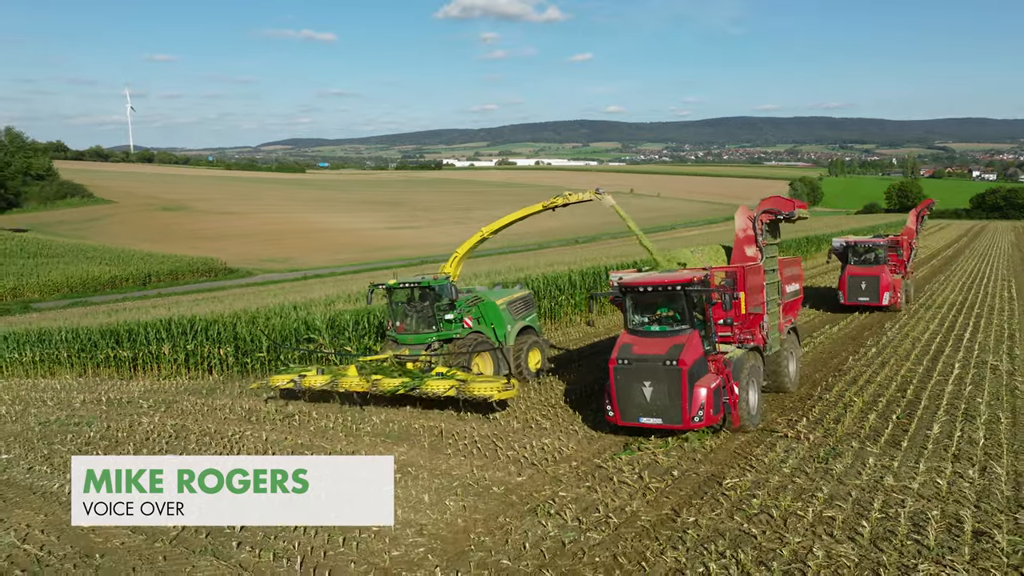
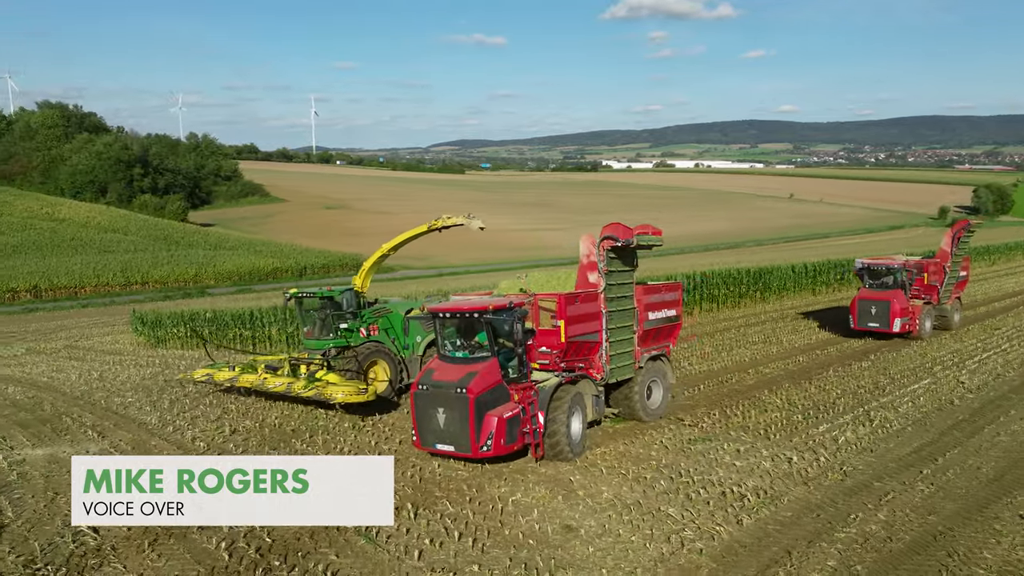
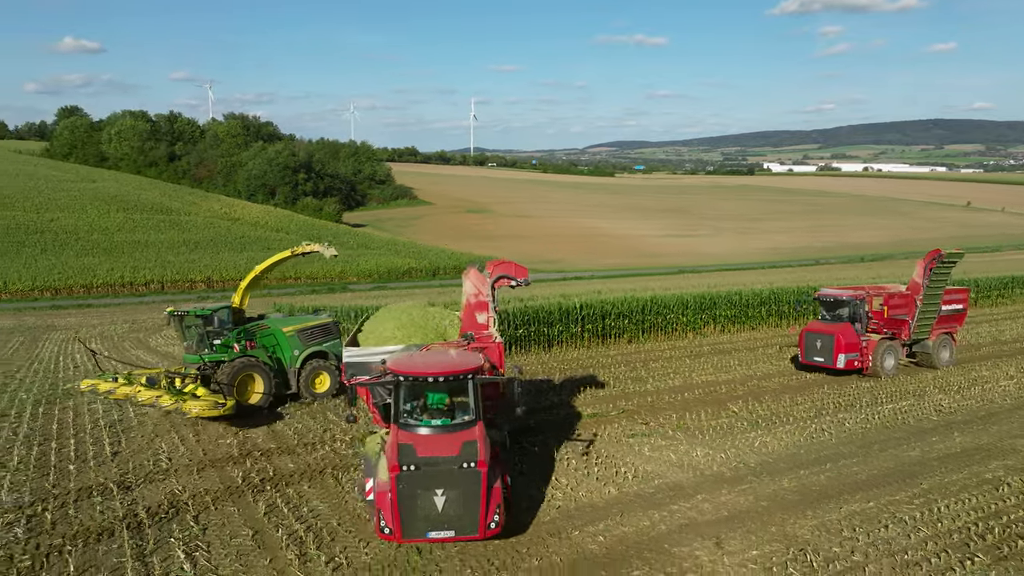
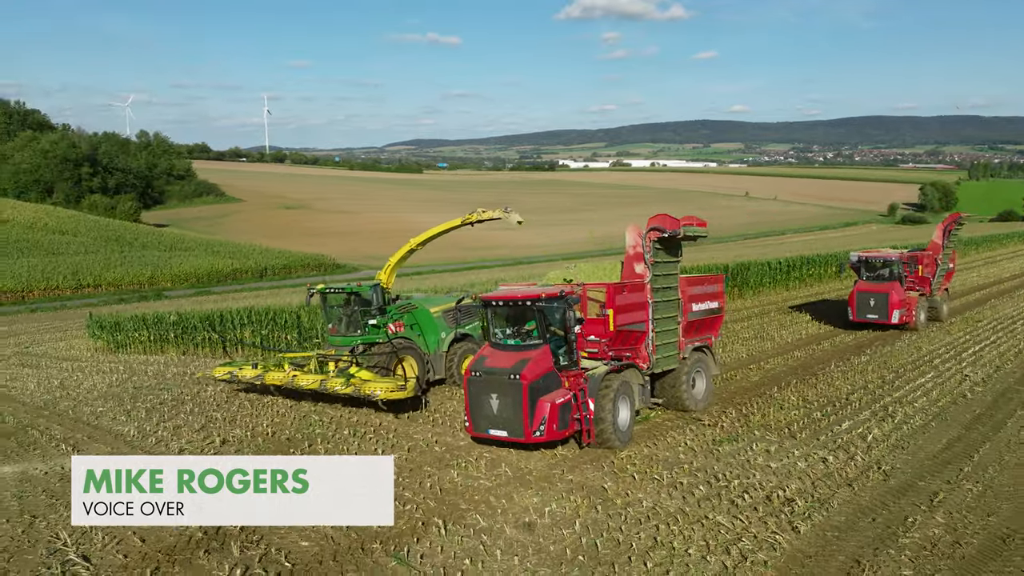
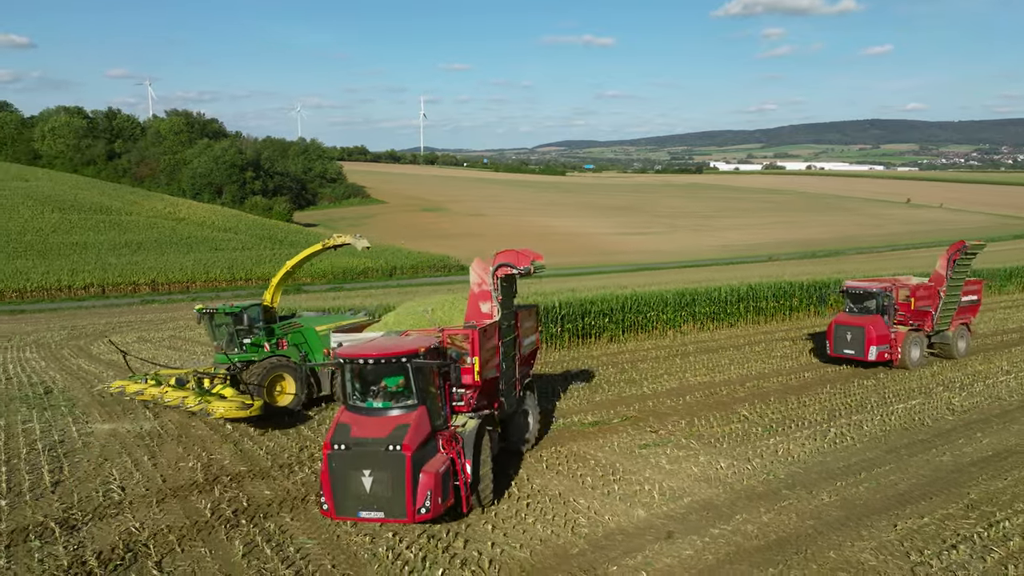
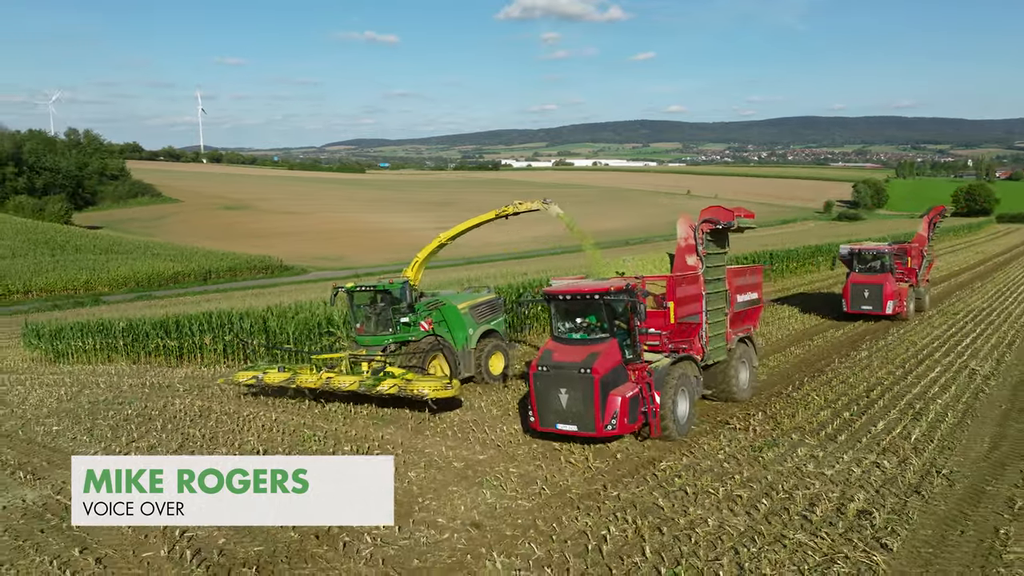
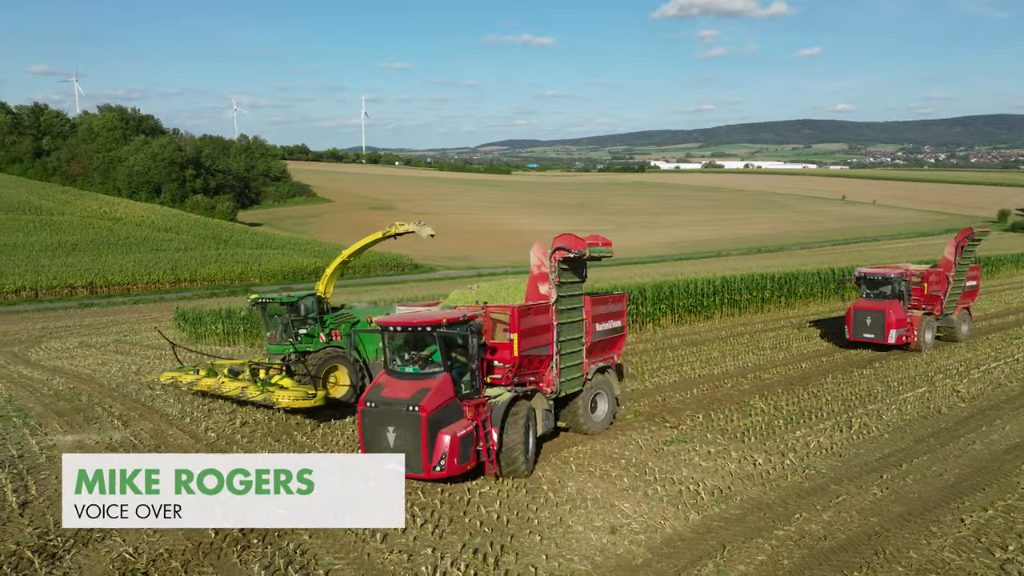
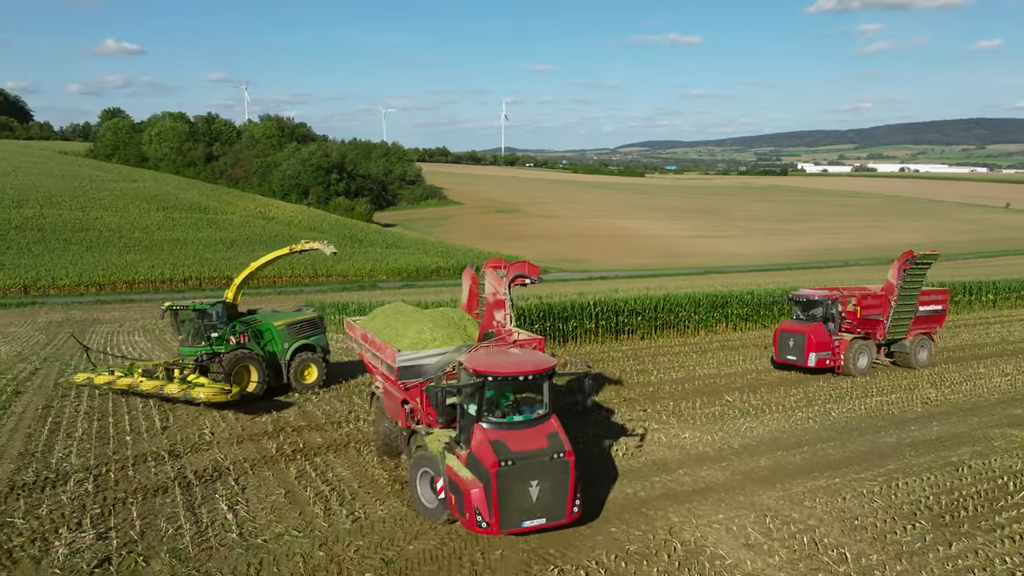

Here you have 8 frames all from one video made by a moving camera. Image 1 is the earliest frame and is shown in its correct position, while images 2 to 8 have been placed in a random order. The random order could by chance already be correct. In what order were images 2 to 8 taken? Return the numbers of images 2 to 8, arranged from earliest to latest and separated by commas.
6, 4, 2, 7, 5, 3, 8
